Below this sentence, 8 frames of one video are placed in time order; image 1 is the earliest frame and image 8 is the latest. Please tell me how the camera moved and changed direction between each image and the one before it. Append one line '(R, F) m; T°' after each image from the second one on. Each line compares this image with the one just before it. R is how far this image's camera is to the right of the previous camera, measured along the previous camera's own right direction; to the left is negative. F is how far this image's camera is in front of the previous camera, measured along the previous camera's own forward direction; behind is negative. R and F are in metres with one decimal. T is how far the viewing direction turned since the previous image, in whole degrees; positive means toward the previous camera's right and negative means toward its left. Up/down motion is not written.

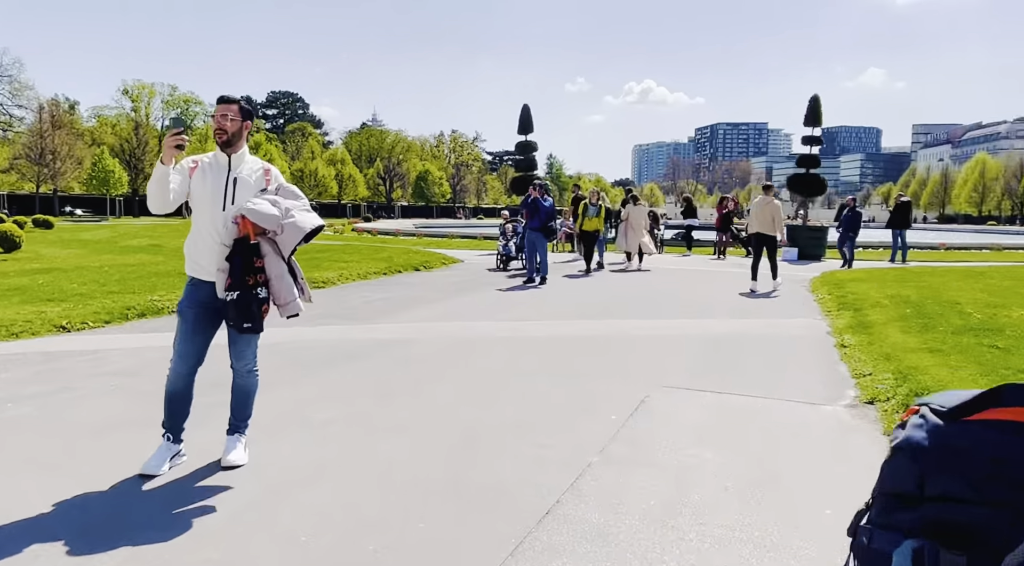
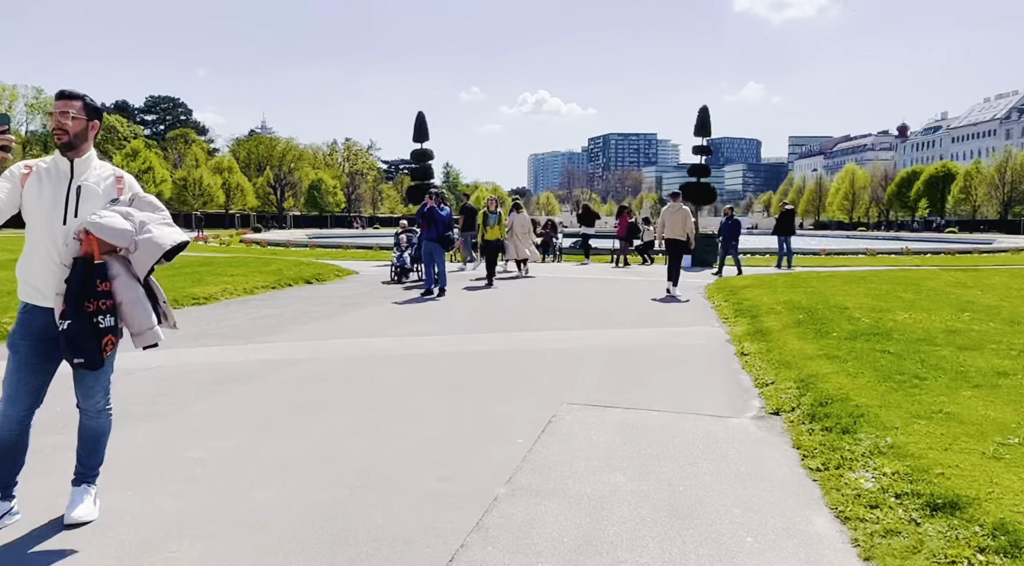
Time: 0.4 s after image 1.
(0.0, +0.5) m; +8°
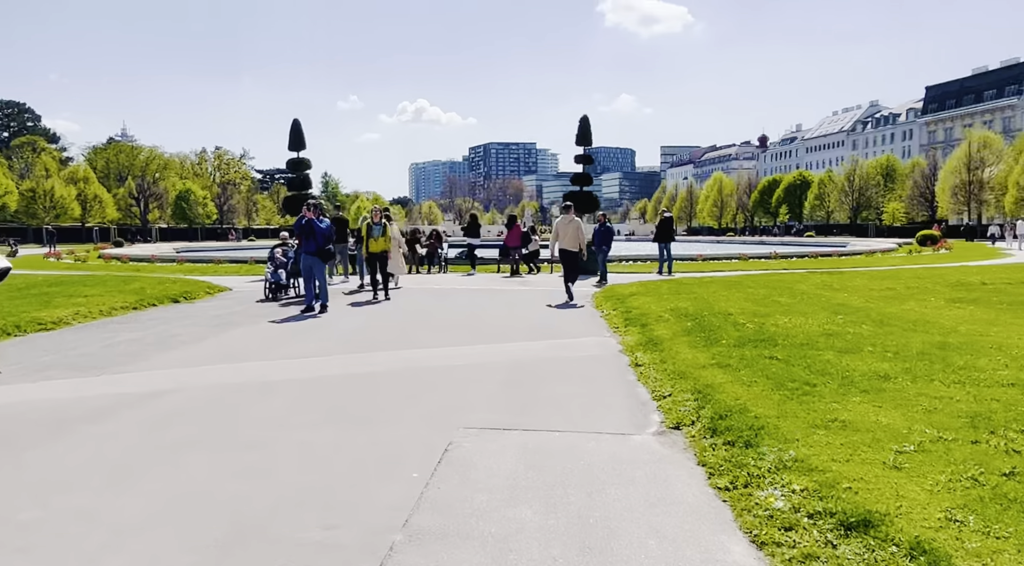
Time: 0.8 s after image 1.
(0.0, +0.4) m; +9°
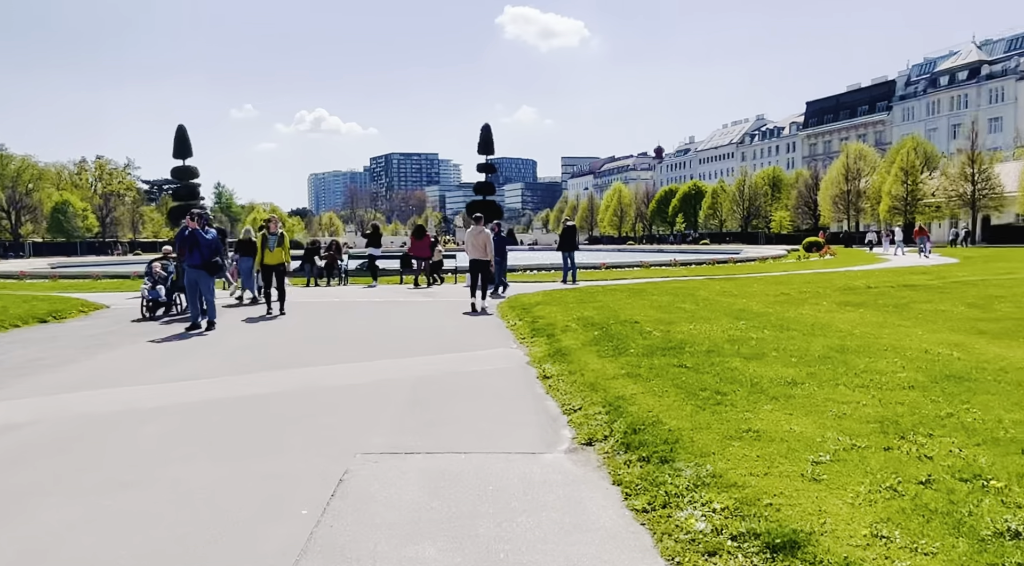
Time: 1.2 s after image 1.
(0.0, +0.4) m; +7°
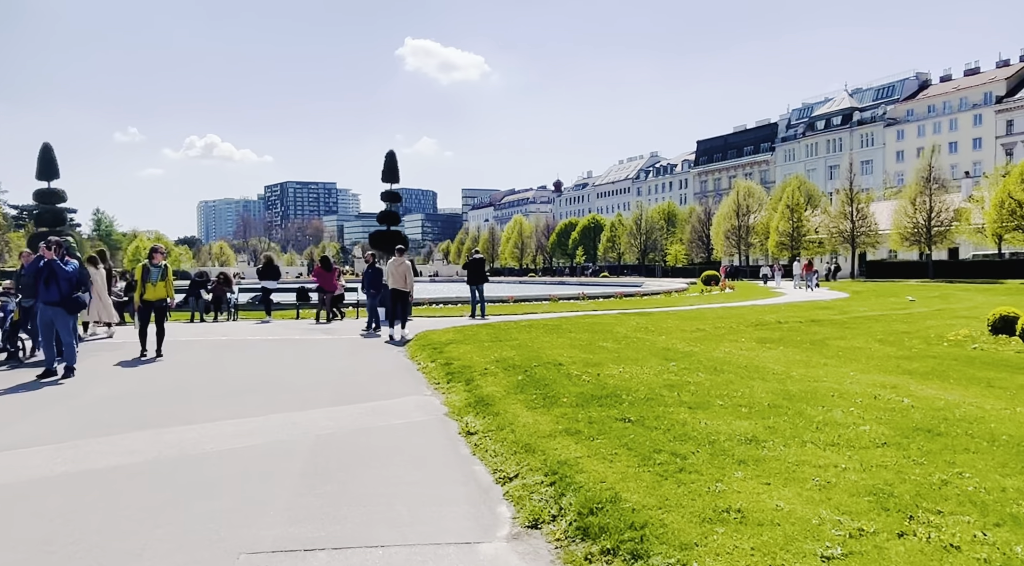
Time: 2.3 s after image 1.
(-0.2, +1.0) m; +8°
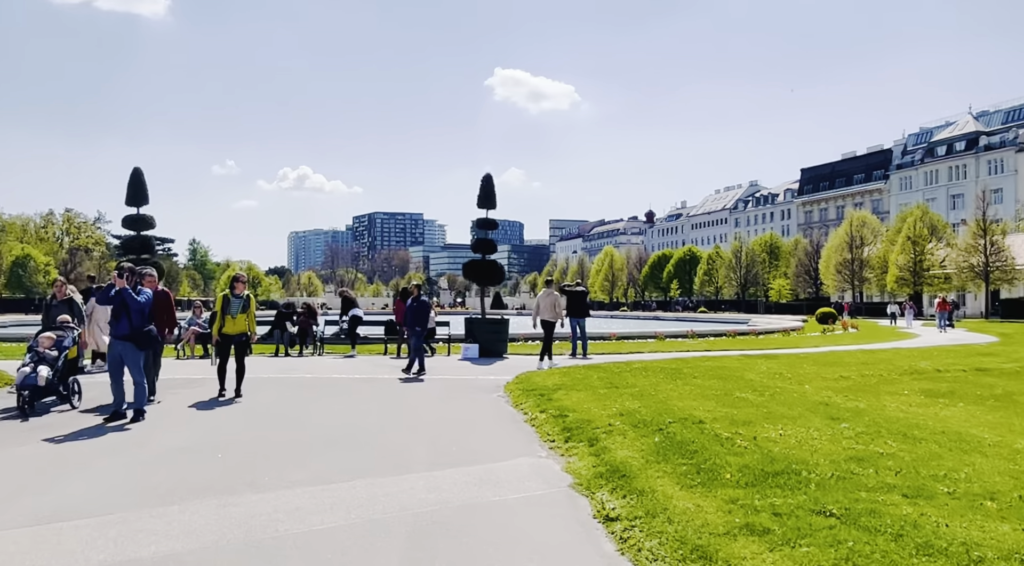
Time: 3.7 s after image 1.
(-0.5, +1.6) m; -7°
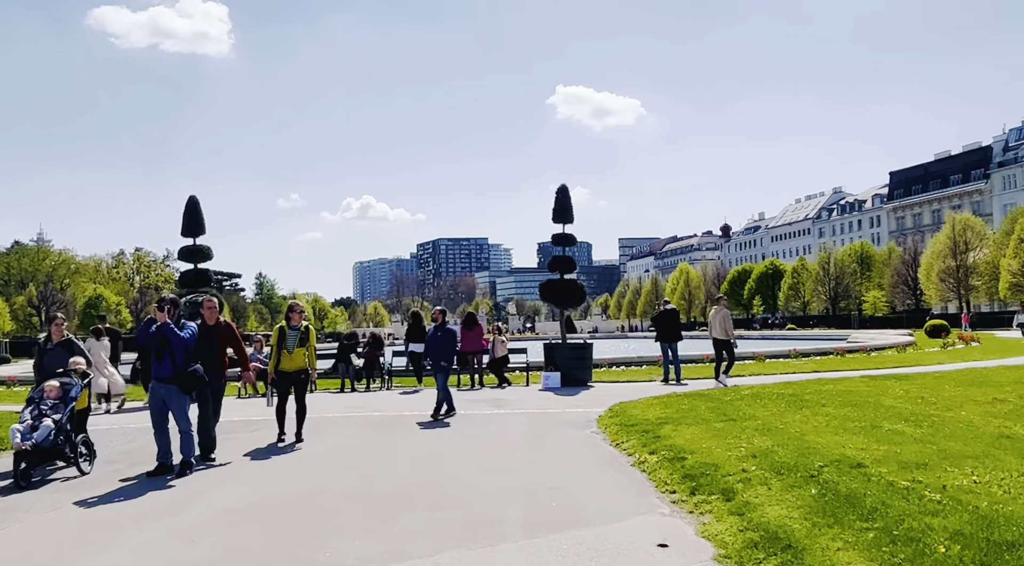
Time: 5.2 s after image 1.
(-0.3, +1.5) m; -5°
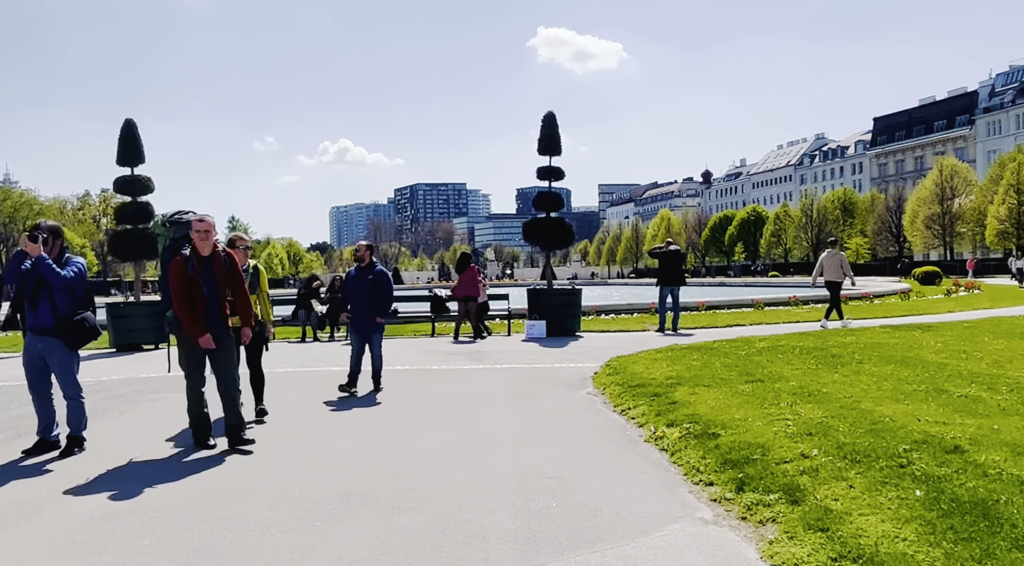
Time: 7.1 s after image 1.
(0.0, +1.9) m; +2°
